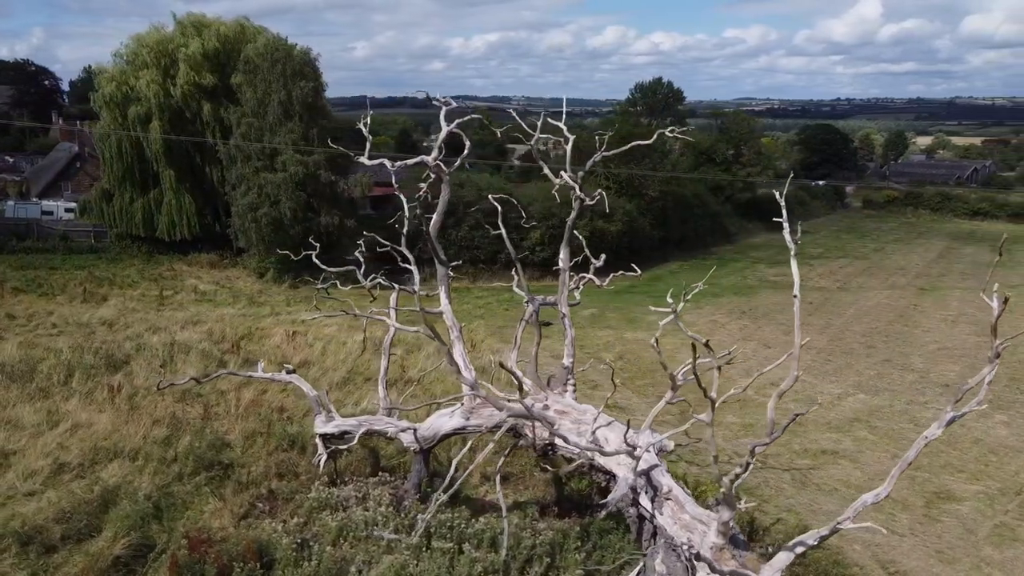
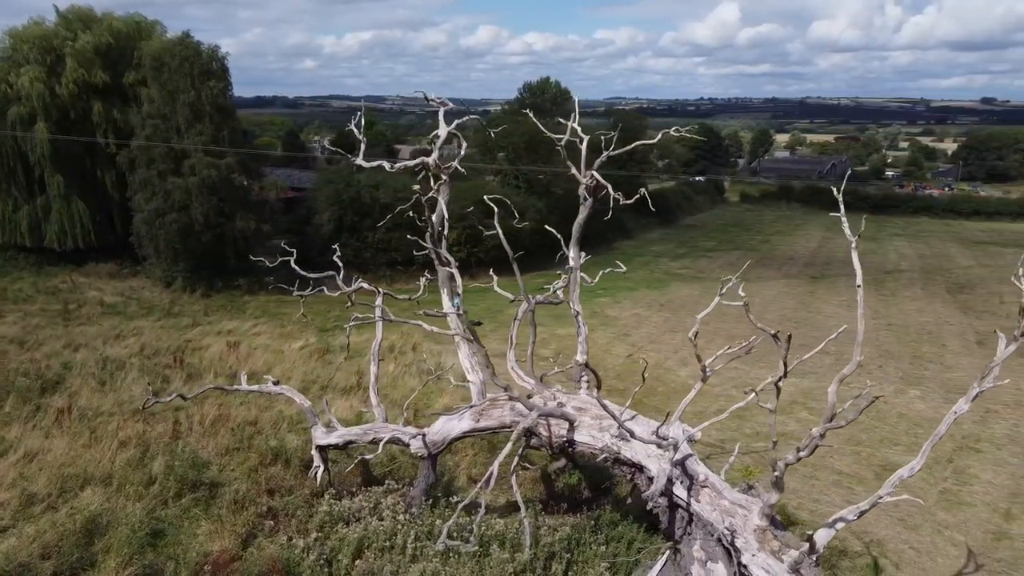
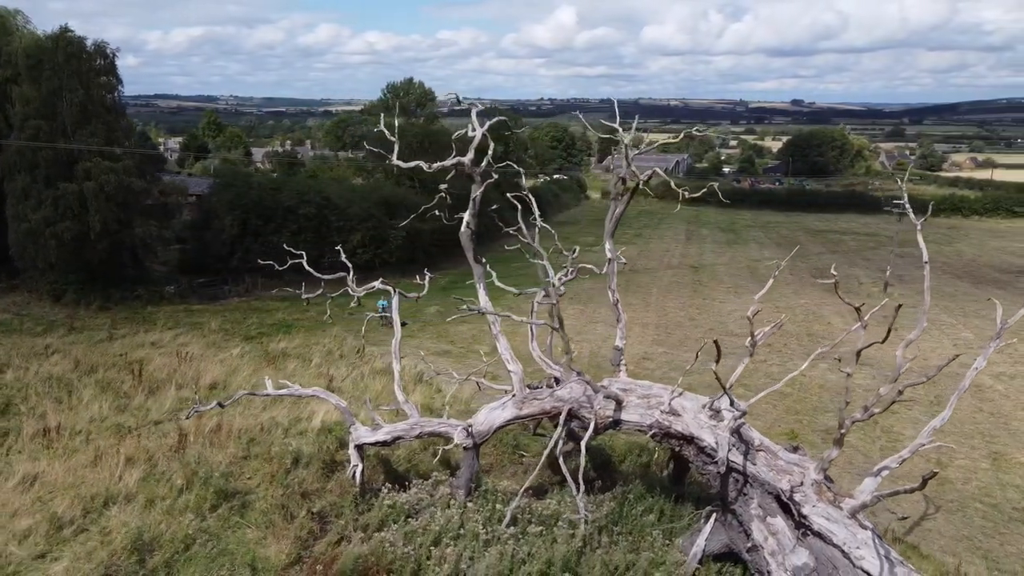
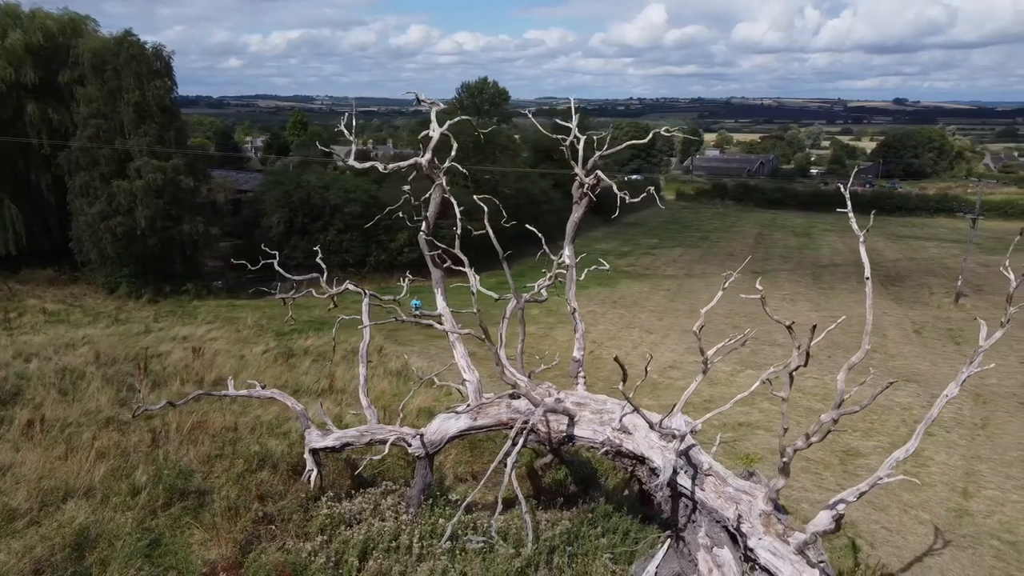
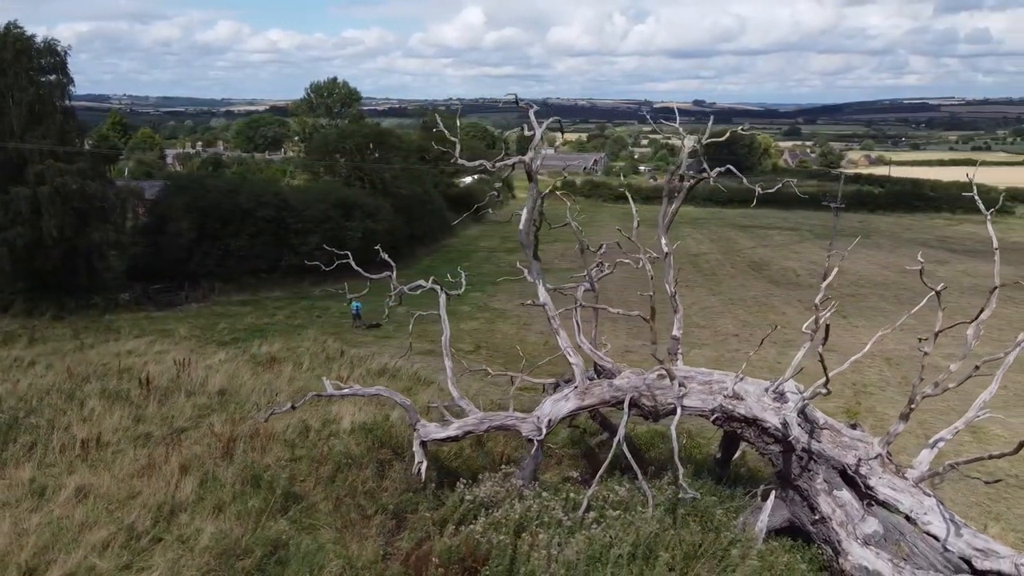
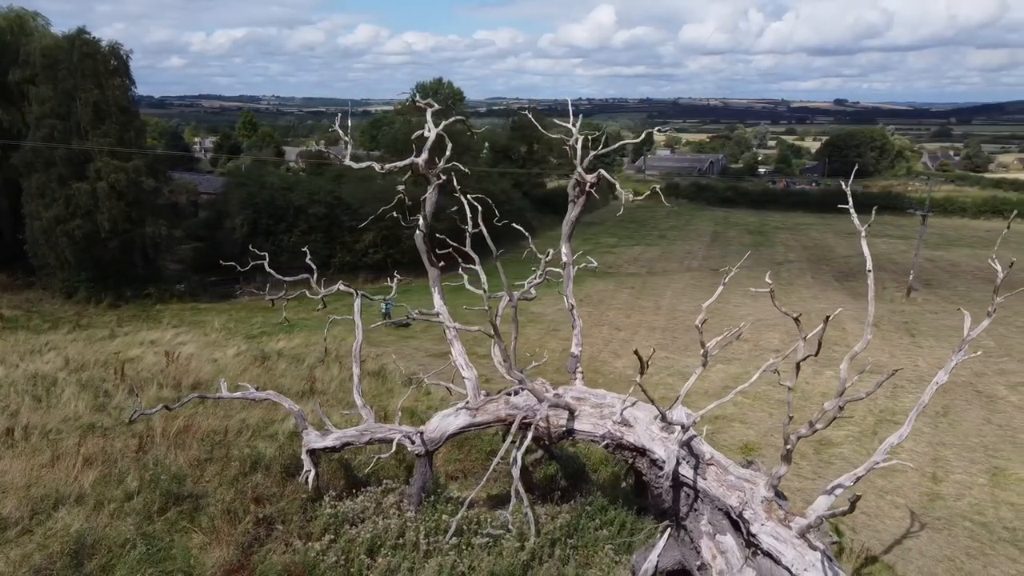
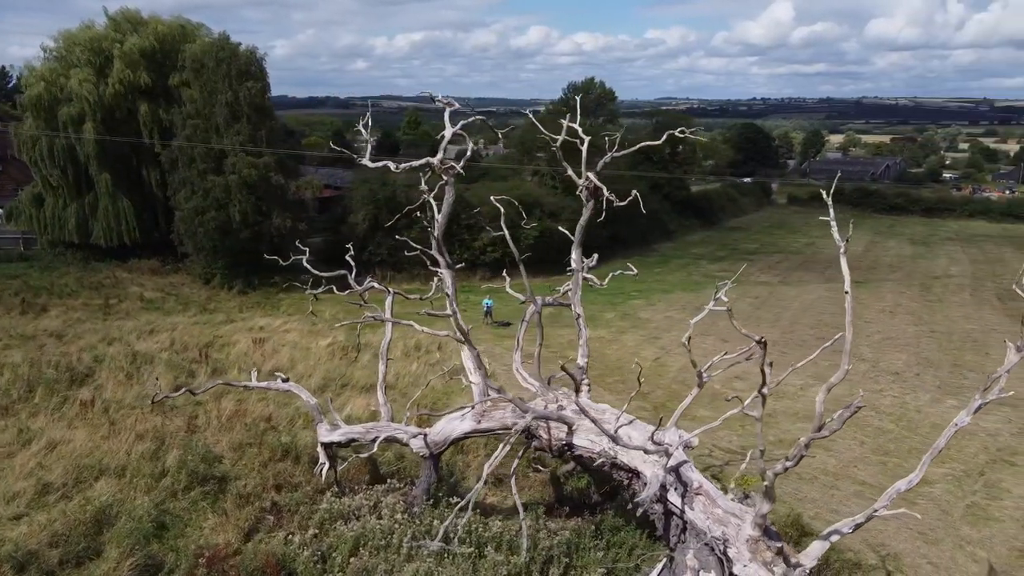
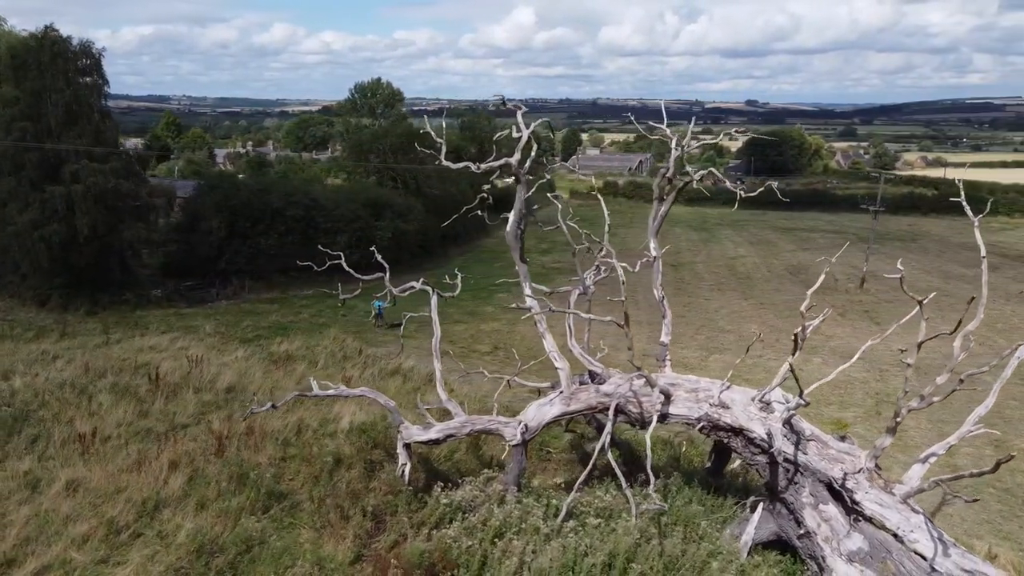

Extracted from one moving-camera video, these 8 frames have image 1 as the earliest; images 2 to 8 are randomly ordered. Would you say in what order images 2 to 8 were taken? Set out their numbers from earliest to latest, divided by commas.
7, 2, 4, 6, 3, 8, 5
